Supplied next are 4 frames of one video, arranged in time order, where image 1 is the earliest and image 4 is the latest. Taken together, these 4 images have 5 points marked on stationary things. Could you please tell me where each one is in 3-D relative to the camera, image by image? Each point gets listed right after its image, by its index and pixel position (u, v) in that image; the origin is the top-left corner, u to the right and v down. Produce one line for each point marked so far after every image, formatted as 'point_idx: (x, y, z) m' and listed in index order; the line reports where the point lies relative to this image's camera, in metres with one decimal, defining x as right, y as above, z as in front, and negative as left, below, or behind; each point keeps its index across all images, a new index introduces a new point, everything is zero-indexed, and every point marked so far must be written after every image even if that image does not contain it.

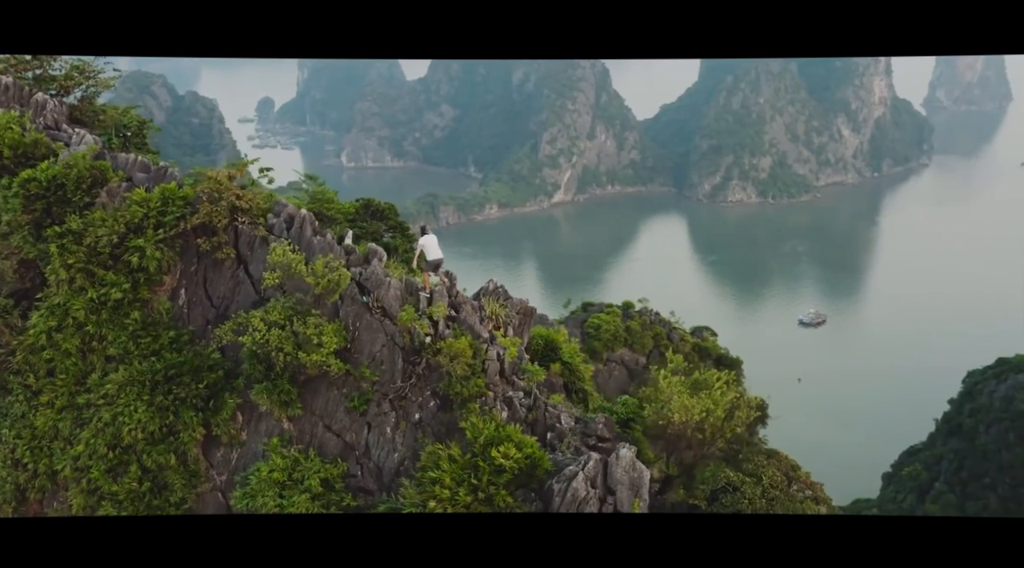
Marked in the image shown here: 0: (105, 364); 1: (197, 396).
0: (-5.0, -1.0, +9.7) m
1: (-3.8, -1.3, +9.5) m
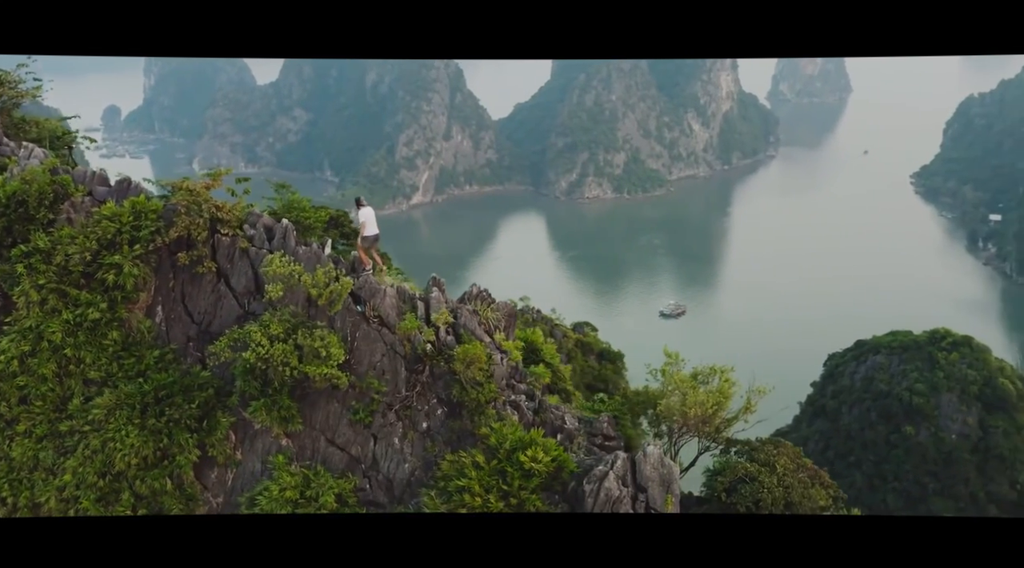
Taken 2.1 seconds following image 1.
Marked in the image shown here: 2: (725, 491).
0: (-4.9, -1.2, +9.1) m
1: (-3.7, -1.5, +9.1) m
2: (+2.4, -2.2, +8.5) m
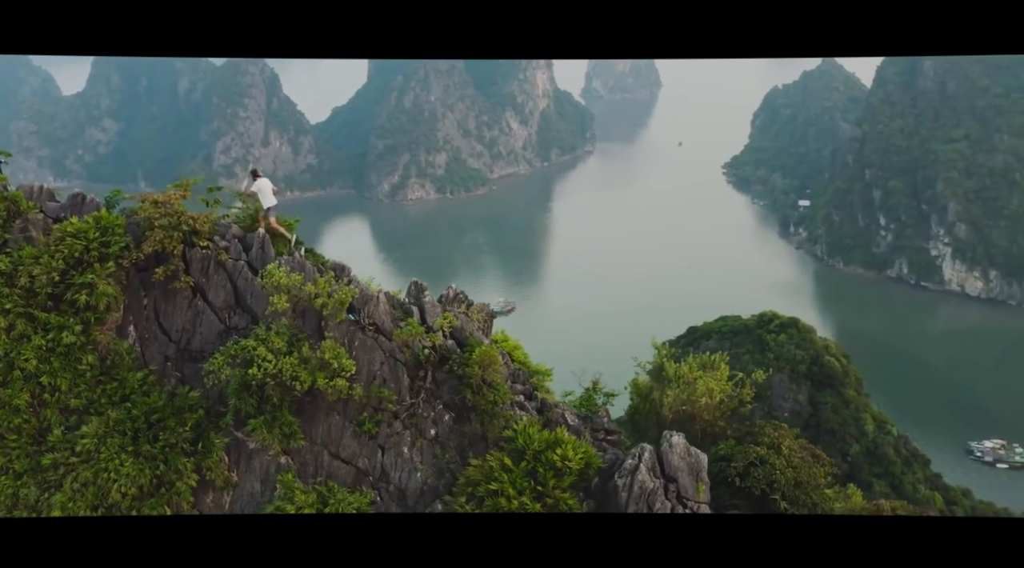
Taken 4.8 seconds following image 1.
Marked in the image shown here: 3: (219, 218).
0: (-4.8, -1.5, +8.5) m
1: (-3.6, -1.7, +8.7) m
2: (+2.5, -2.1, +8.7) m
3: (-3.5, +0.8, +9.6) m
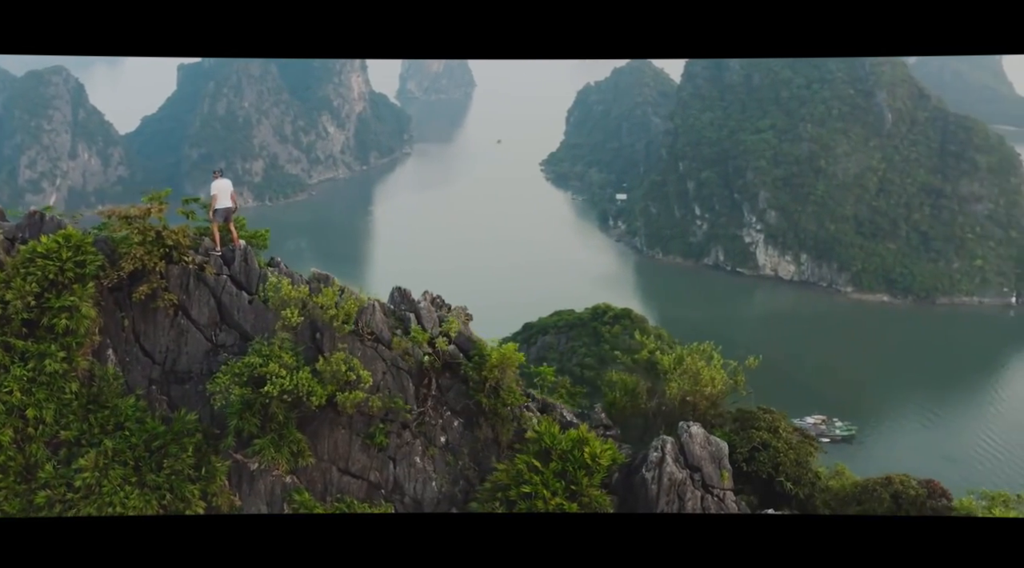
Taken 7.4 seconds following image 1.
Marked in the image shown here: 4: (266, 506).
0: (-4.6, -1.7, +8.0) m
1: (-3.4, -1.9, +8.3) m
2: (+2.7, -2.0, +9.1) m
3: (-3.5, +0.6, +9.2) m
4: (-2.6, -2.4, +8.4) m
